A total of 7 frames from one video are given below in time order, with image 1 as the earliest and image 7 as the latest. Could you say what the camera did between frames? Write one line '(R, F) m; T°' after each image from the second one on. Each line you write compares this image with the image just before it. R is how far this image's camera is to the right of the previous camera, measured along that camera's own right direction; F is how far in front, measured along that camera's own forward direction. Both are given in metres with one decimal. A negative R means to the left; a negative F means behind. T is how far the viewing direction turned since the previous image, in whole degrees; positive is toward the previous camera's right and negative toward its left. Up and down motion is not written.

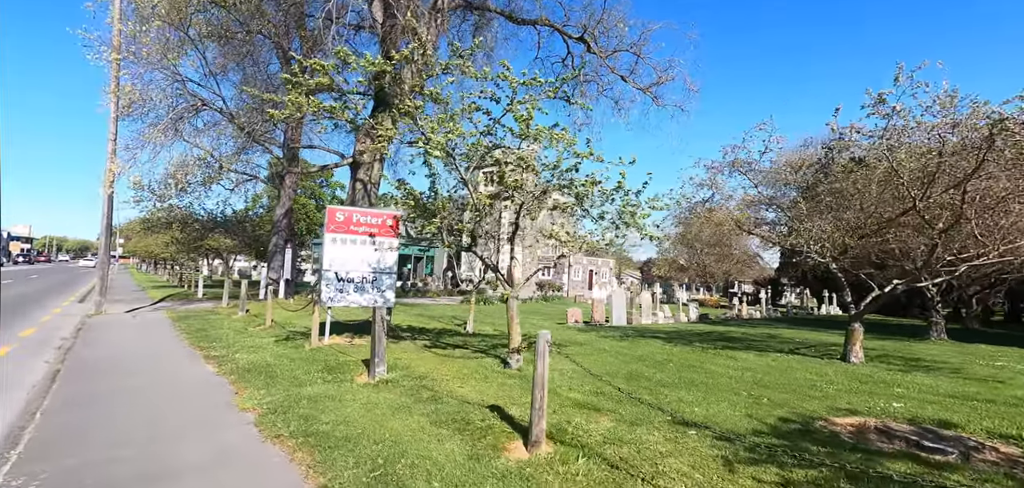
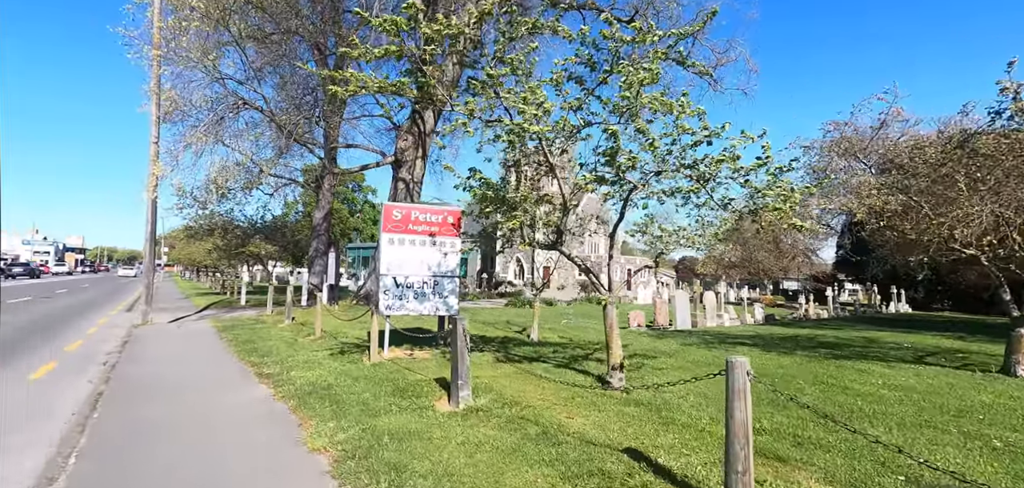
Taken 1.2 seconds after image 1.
(-0.6, +0.8) m; -3°
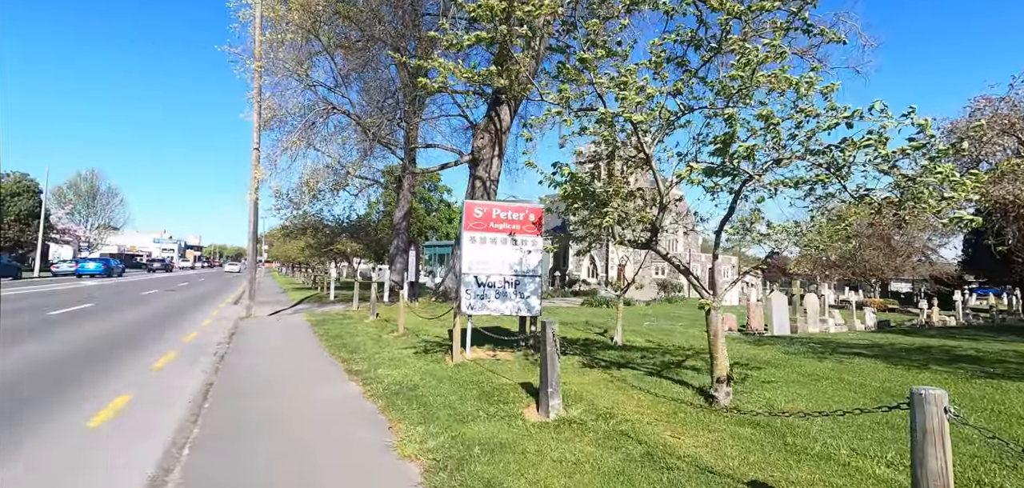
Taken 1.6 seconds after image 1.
(-0.2, +0.3) m; -8°
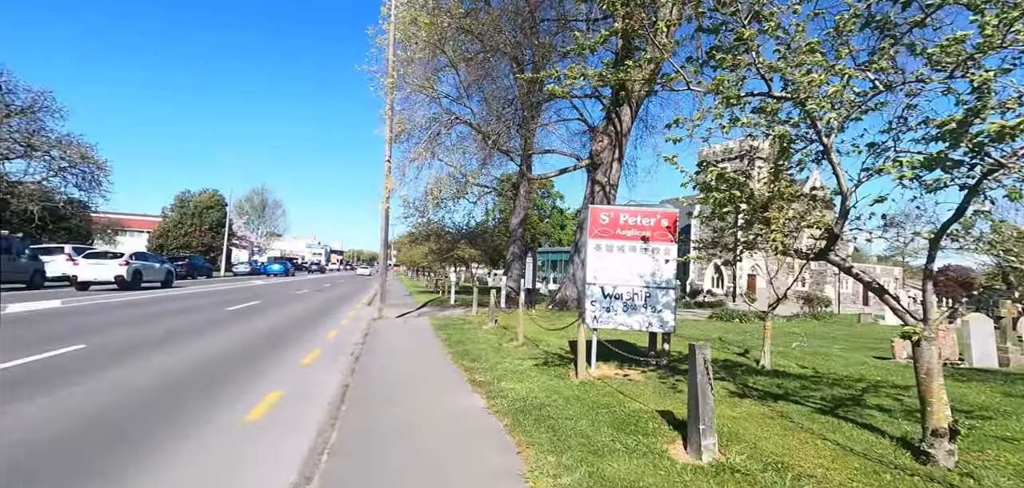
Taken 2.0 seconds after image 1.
(-0.2, +0.4) m; -13°
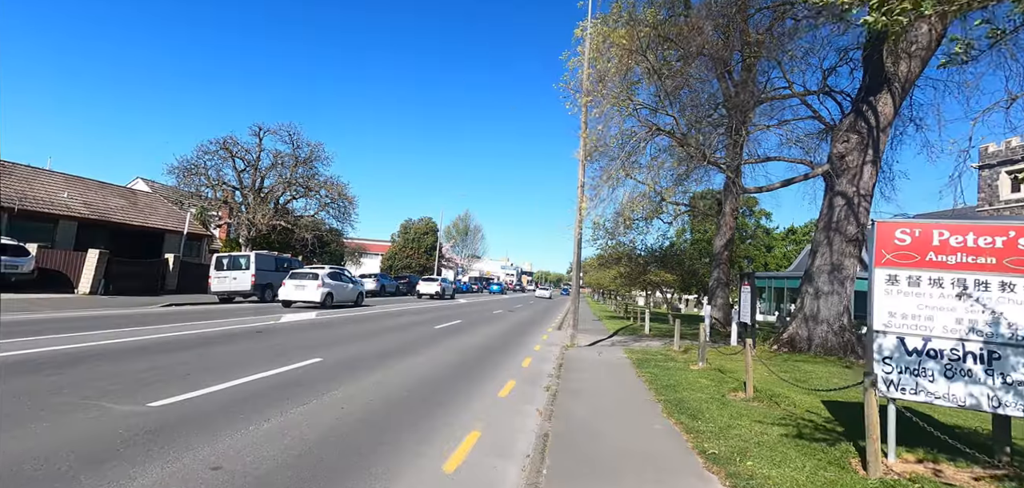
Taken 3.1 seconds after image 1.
(-0.5, +1.3) m; -20°
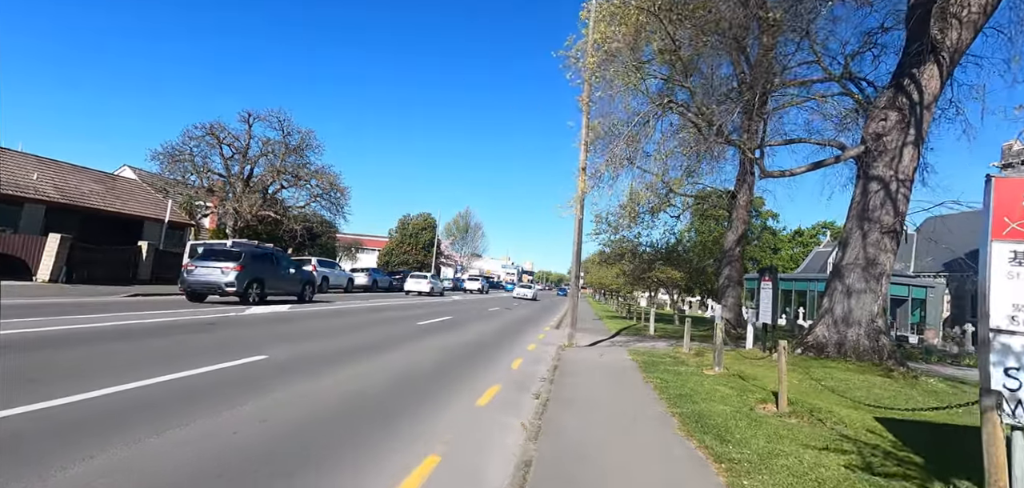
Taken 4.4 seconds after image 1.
(+0.2, +1.6) m; 0°
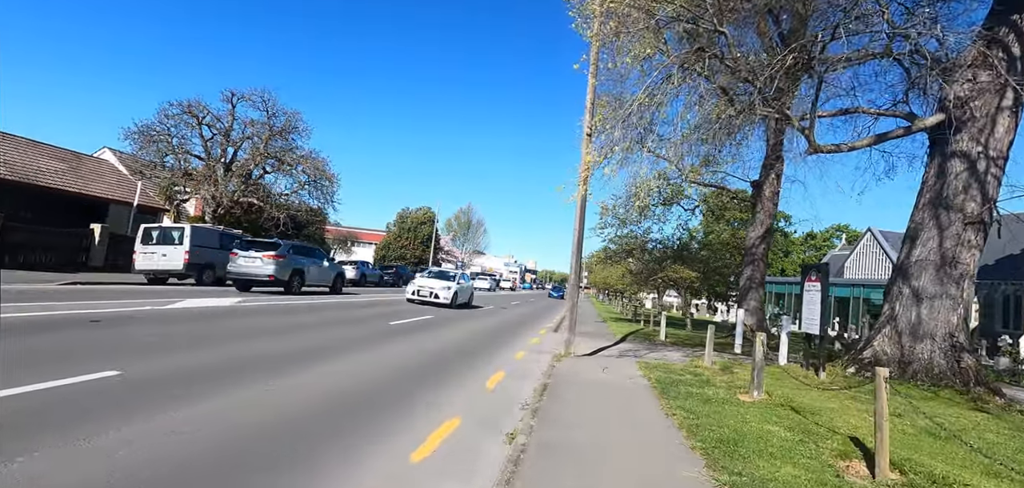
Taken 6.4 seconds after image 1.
(+0.4, +2.5) m; -1°
